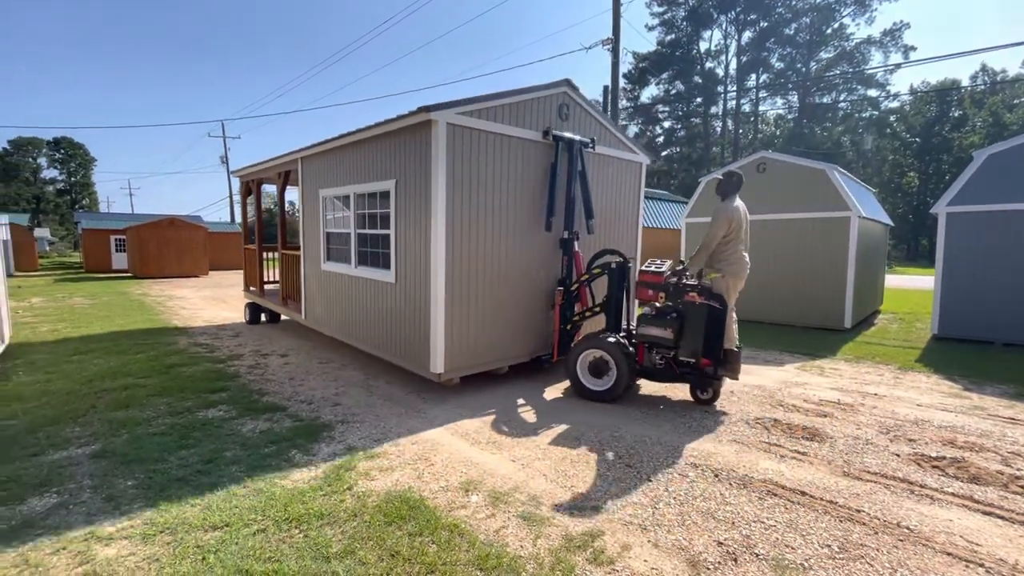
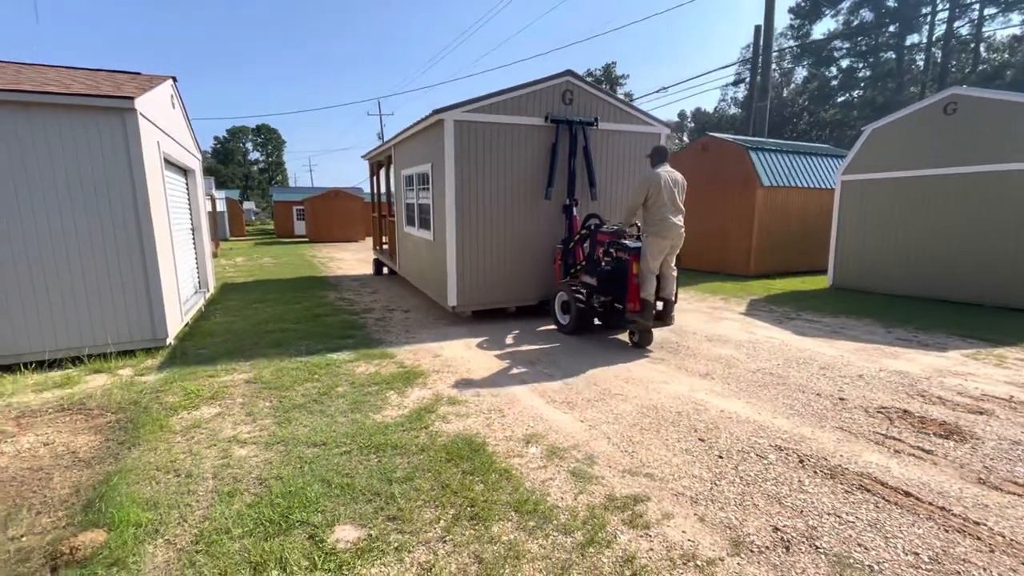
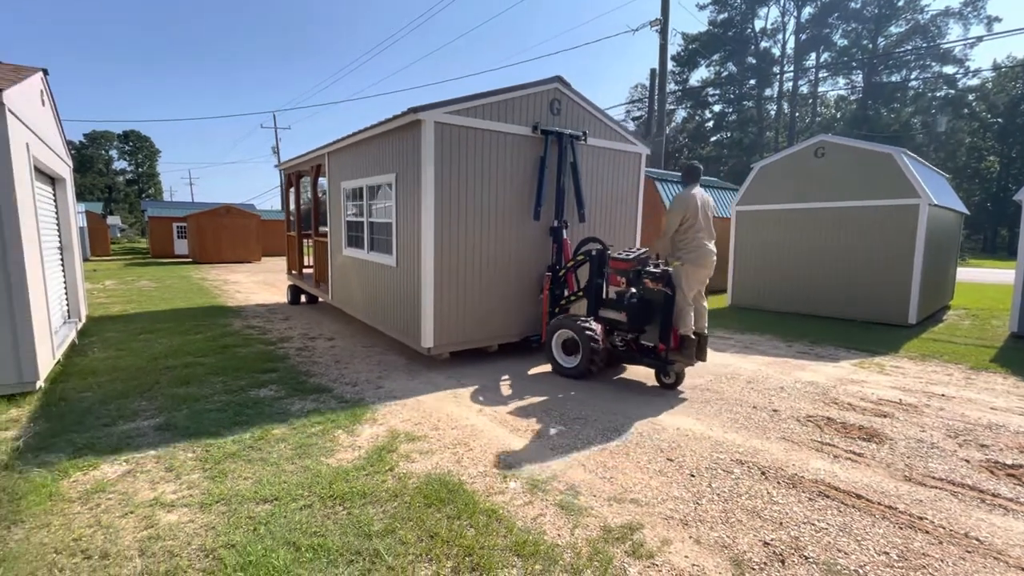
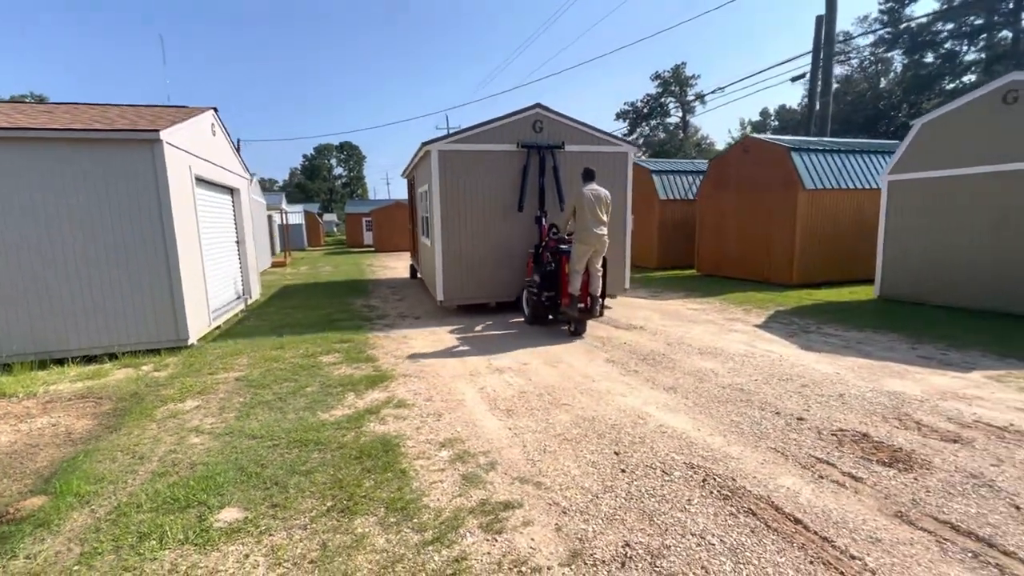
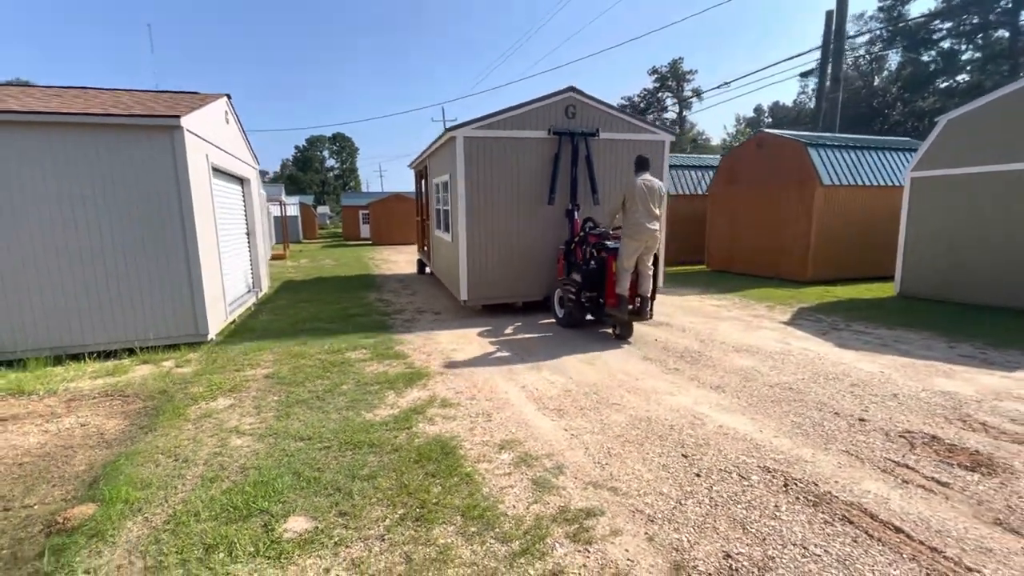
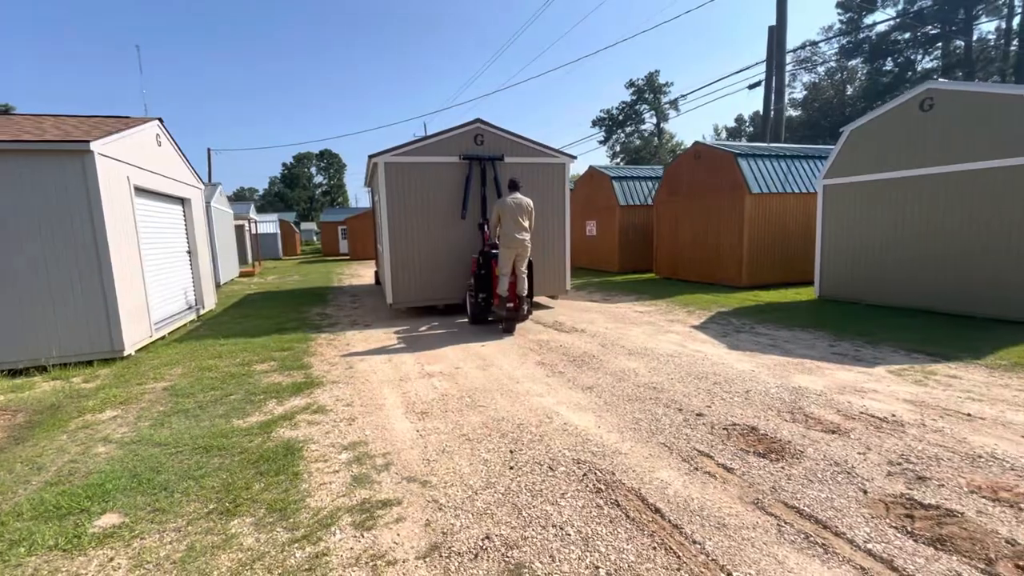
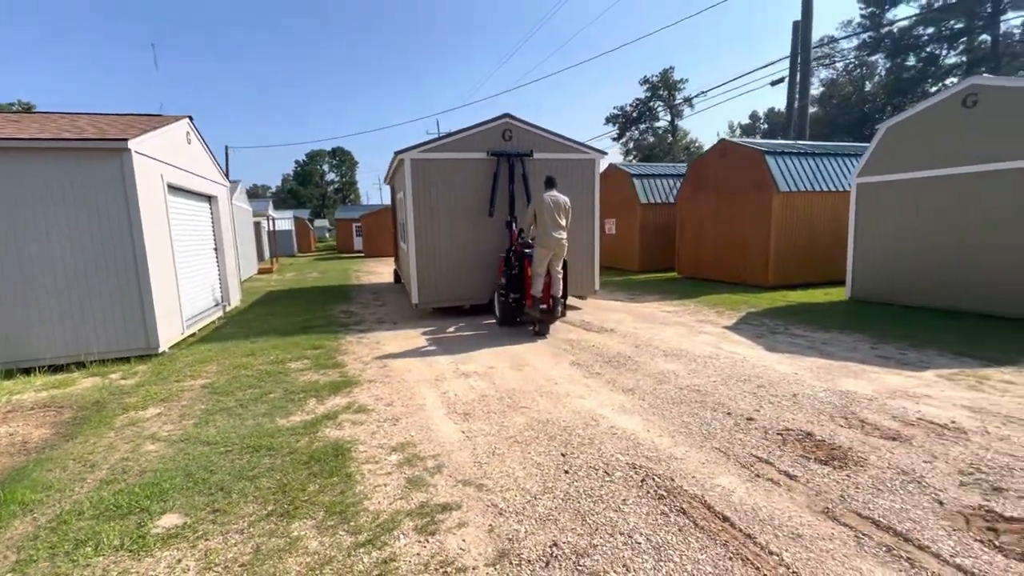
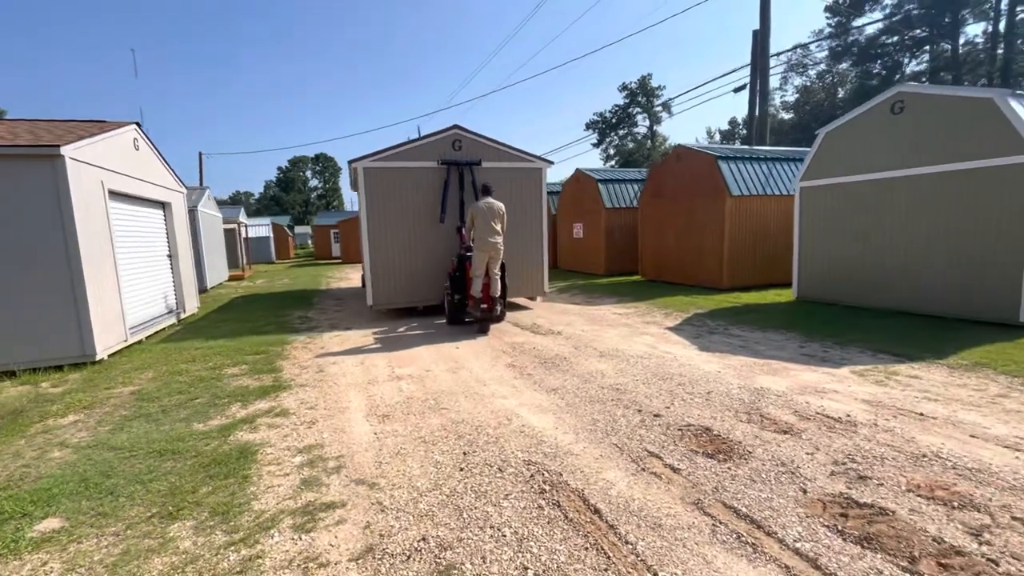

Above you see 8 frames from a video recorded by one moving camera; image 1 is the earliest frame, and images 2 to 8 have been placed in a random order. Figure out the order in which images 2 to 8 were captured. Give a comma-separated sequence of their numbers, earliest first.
3, 2, 5, 4, 7, 6, 8
